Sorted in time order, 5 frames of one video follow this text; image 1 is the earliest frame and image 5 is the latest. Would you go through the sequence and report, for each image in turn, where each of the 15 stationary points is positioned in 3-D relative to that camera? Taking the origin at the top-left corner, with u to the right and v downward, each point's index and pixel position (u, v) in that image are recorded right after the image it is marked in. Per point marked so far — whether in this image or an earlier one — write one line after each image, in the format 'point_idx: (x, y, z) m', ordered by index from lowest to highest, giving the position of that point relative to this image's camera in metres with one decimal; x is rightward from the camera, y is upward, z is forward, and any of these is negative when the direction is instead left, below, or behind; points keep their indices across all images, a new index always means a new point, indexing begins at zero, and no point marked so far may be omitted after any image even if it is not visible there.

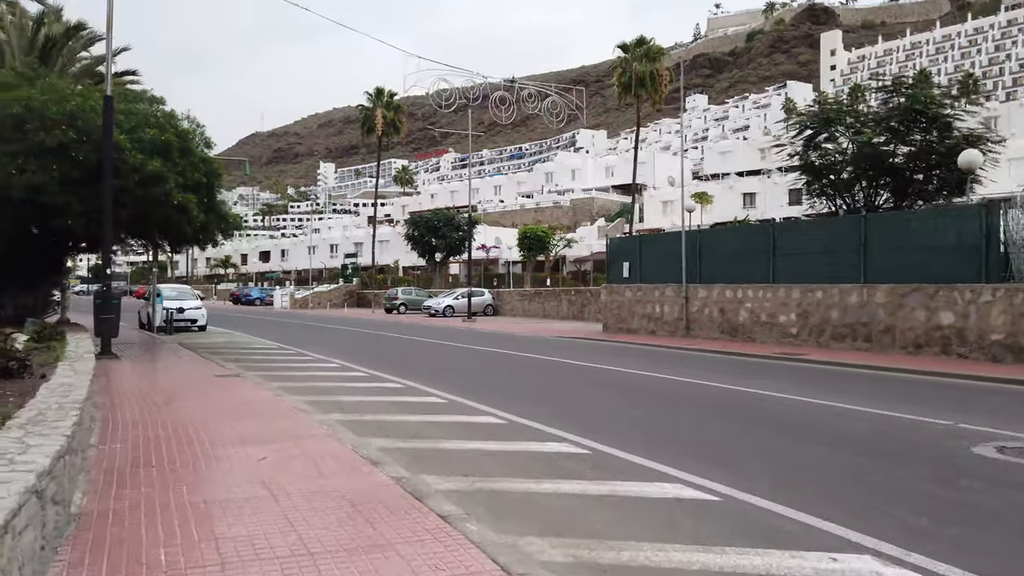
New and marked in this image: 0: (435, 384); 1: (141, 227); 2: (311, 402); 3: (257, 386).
0: (-1.8, -2.2, +17.8) m
1: (-9.3, +1.5, +18.9) m
2: (-3.1, -1.8, +11.8) m
3: (-4.4, -1.7, +13.2) m
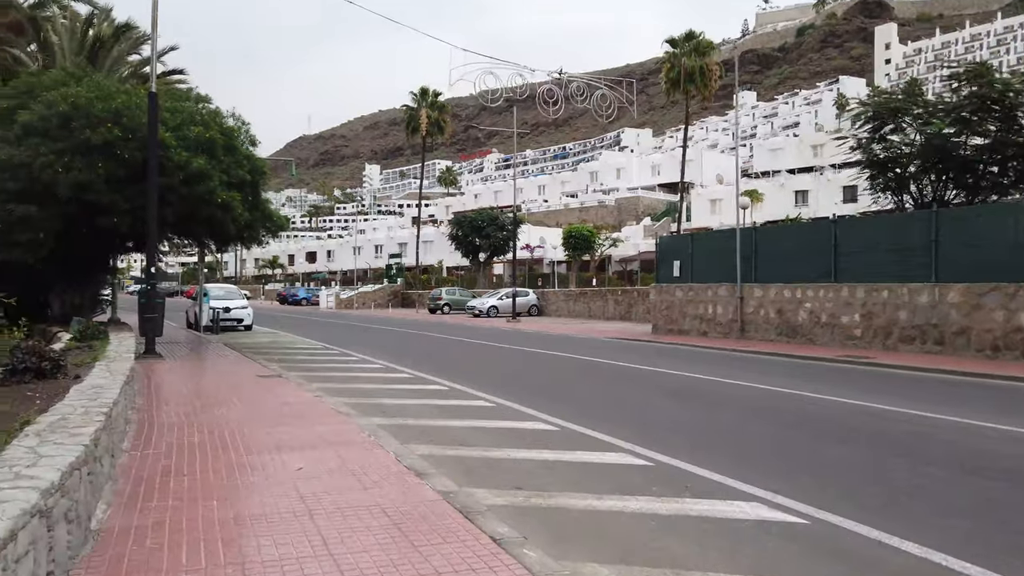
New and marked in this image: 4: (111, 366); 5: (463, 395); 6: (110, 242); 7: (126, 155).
0: (-0.7, -2.2, +17.2) m
1: (-8.1, +1.5, +18.8) m
2: (-2.3, -1.8, +11.3) m
3: (-3.6, -1.7, +12.8) m
4: (-5.0, -1.0, +9.4) m
5: (-0.8, -1.8, +12.7) m
6: (-9.9, +1.1, +18.4) m
7: (-8.5, +2.9, +16.5) m
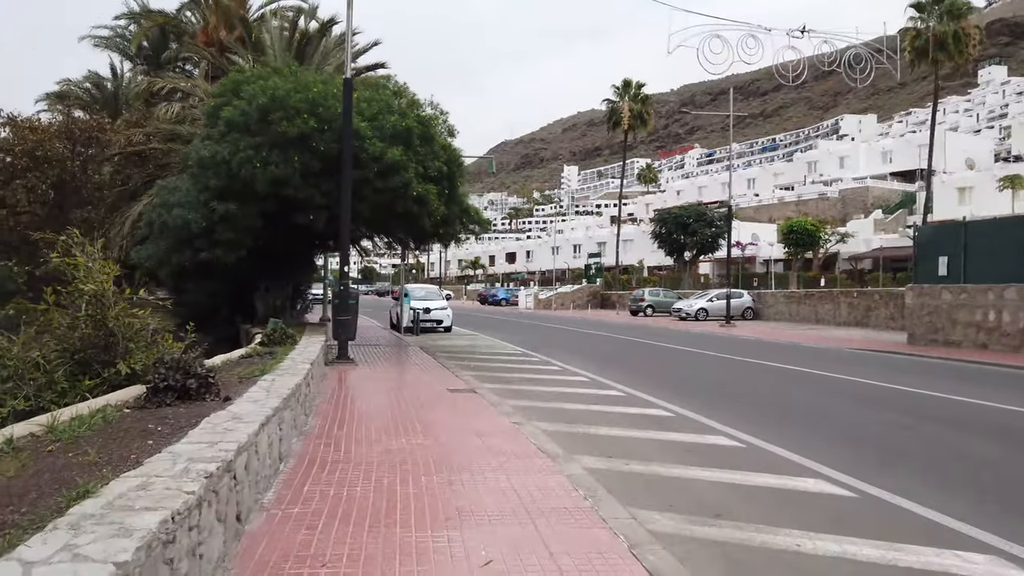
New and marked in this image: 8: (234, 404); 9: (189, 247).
0: (+3.7, -2.2, +14.3) m
1: (-3.0, +1.6, +17.7) m
2: (+0.6, -1.8, +9.0) m
3: (-0.2, -1.7, +10.7) m
4: (-2.5, -1.0, +7.8) m
5: (+2.4, -1.8, +9.9) m
6: (-4.8, +1.1, +17.8) m
7: (-4.0, +2.9, +15.6) m
8: (-2.3, -1.0, +6.3) m
9: (-7.2, +0.9, +16.8) m
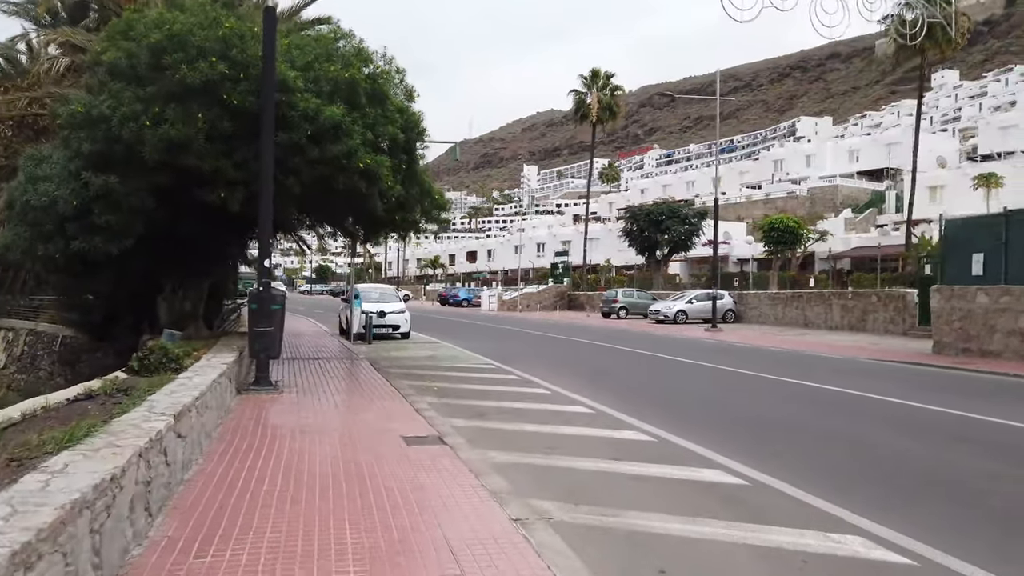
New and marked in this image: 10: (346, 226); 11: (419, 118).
0: (+3.4, -2.2, +10.8) m
1: (-3.5, +1.5, +13.9) m
2: (+0.6, -1.8, +5.3) m
3: (-0.3, -1.7, +7.0) m
4: (-2.4, -1.0, +4.0) m
5: (+2.4, -1.9, +6.4) m
6: (-5.3, +1.1, +13.8) m
7: (-4.3, +2.9, +11.7) m
8: (-2.2, -1.0, +2.5) m
9: (-7.6, +0.9, +12.8) m
10: (-3.8, +1.4, +17.3) m
11: (-1.8, +3.3, +14.5) m
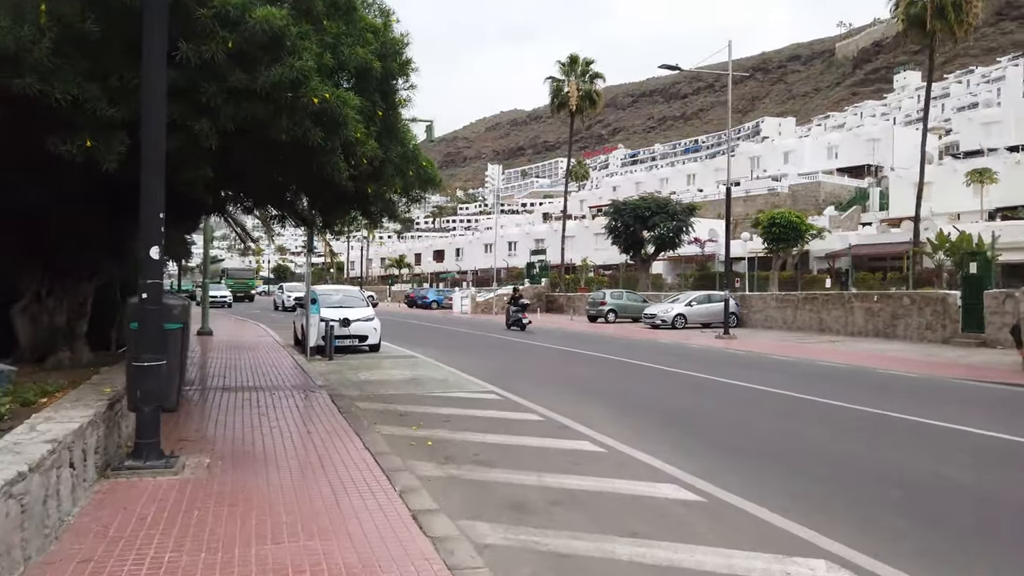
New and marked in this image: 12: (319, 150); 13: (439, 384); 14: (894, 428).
0: (+3.9, -2.3, +6.6) m
1: (-3.2, +1.5, +9.3) m
2: (+1.4, -1.8, +1.0) m
3: (+0.4, -1.8, +2.7) m
4: (-1.6, -1.0, -0.4) m
5: (+3.1, -1.9, +2.2) m
6: (-5.0, +1.1, +9.2) m
7: (-3.9, +2.9, +7.1) m
8: (-1.3, -1.0, -1.9) m
9: (-7.2, +0.8, +8.0) m
10: (-3.6, +1.3, +12.8) m
11: (-1.5, +3.2, +10.1) m
12: (-2.2, +1.5, +8.6) m
13: (-1.5, -1.9, +14.7) m
14: (+5.9, -2.4, +11.4) m
